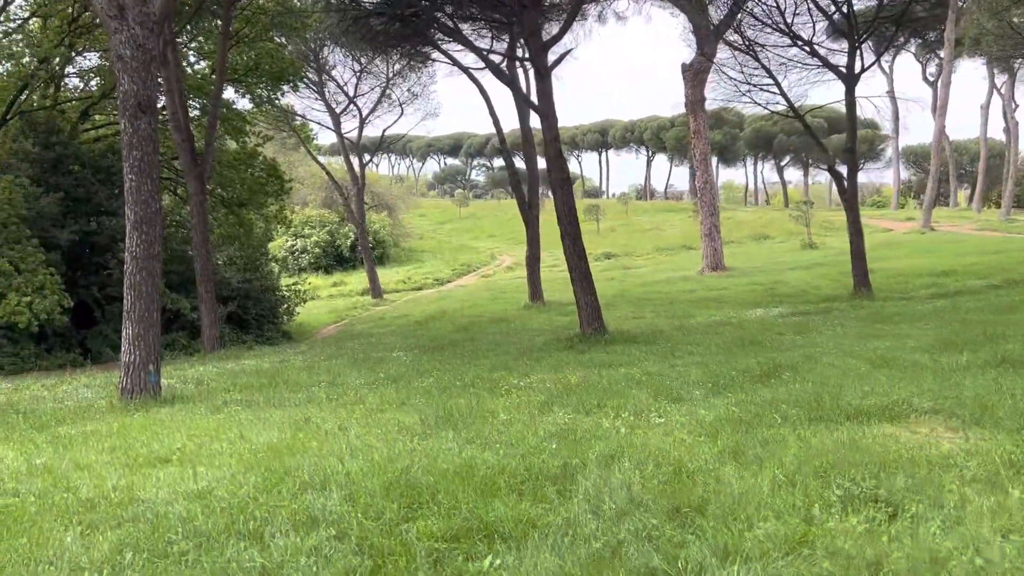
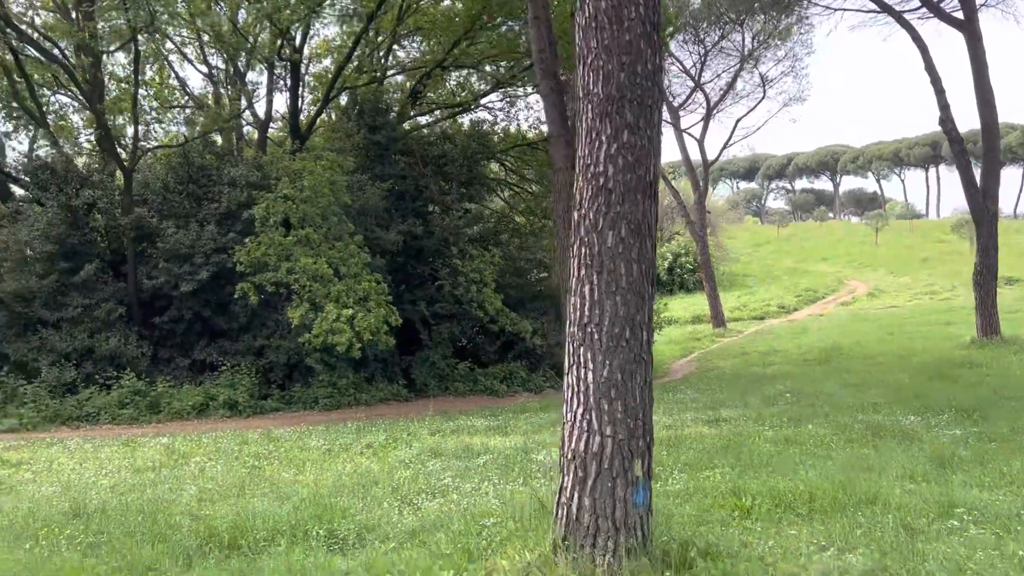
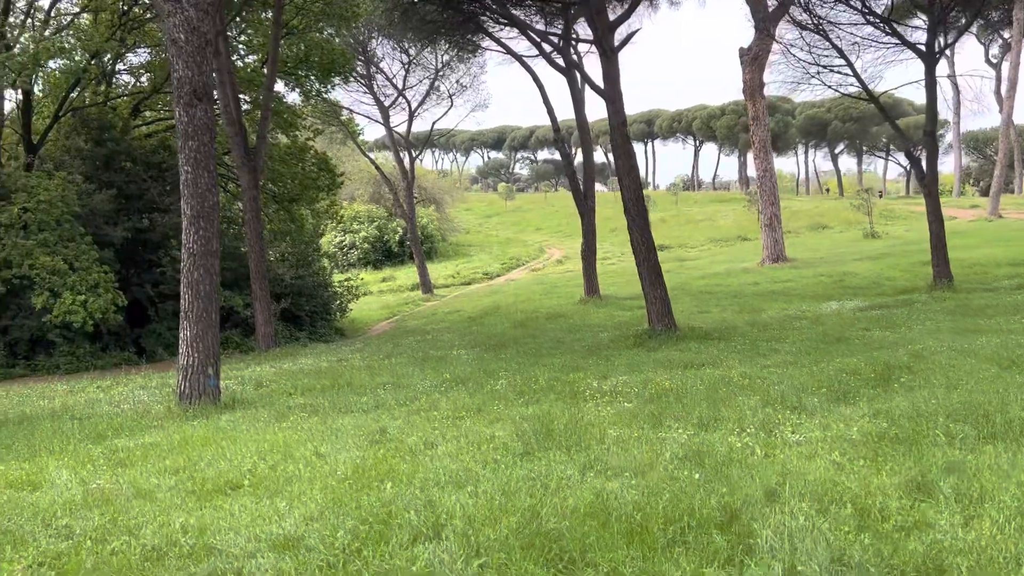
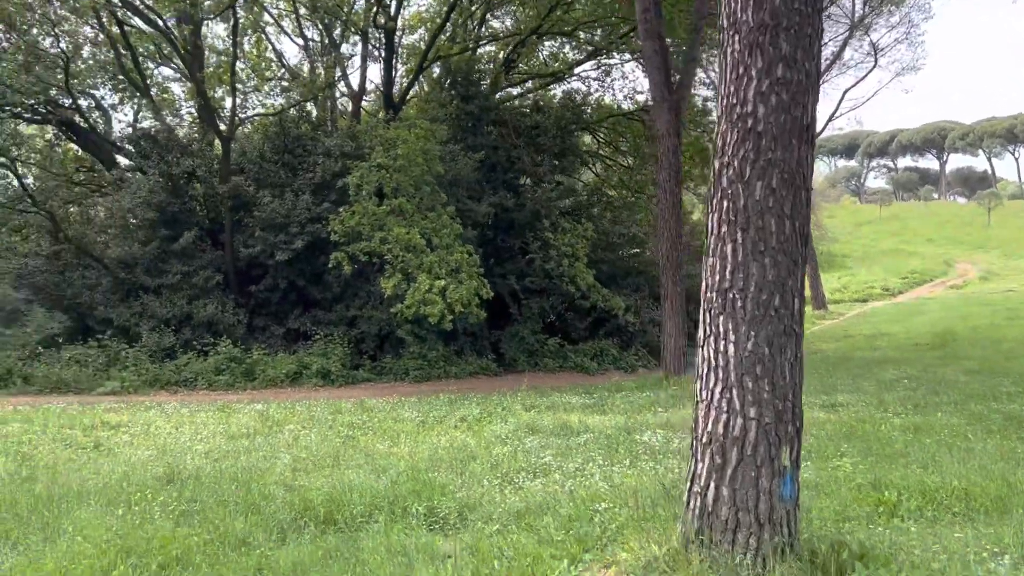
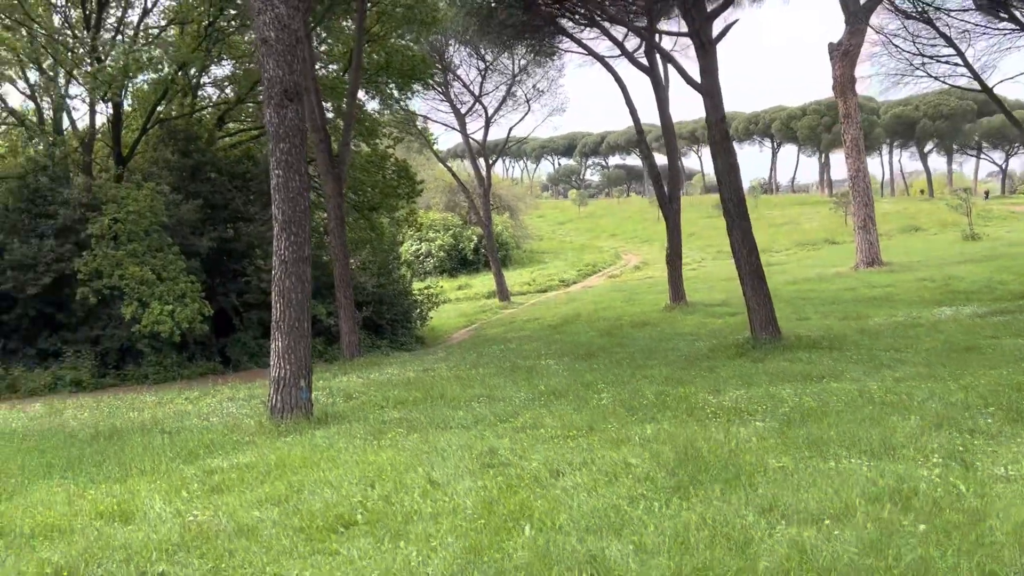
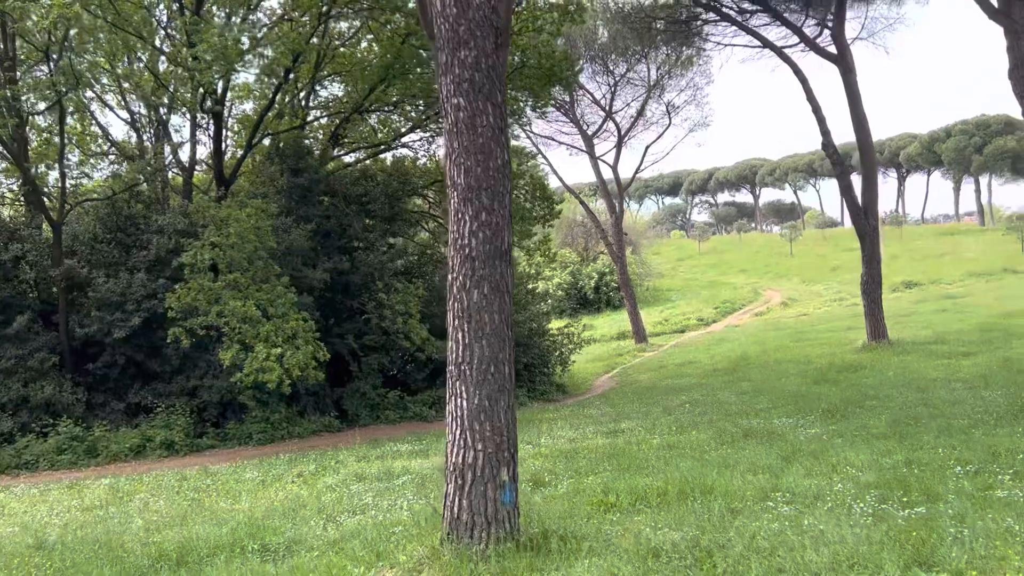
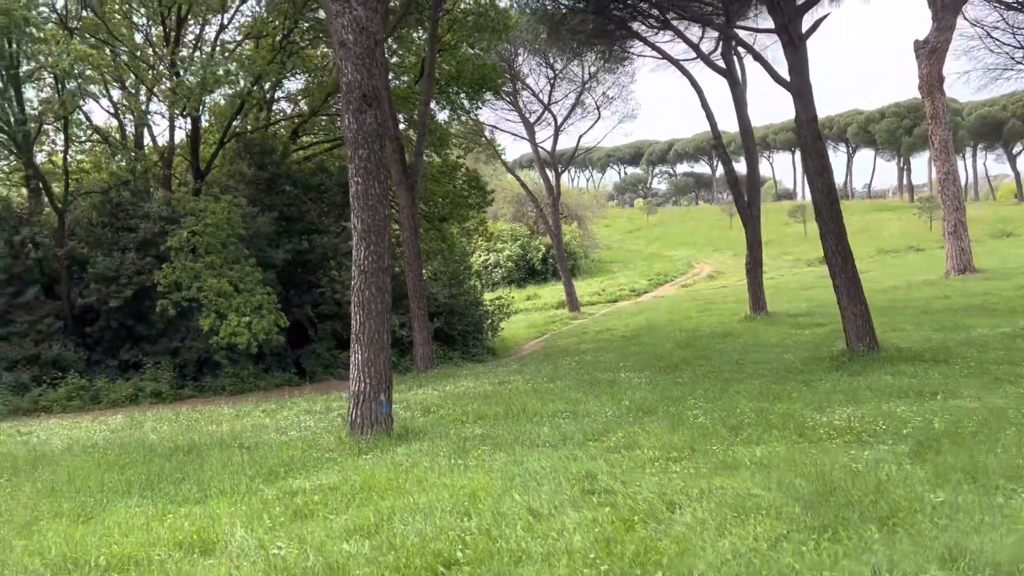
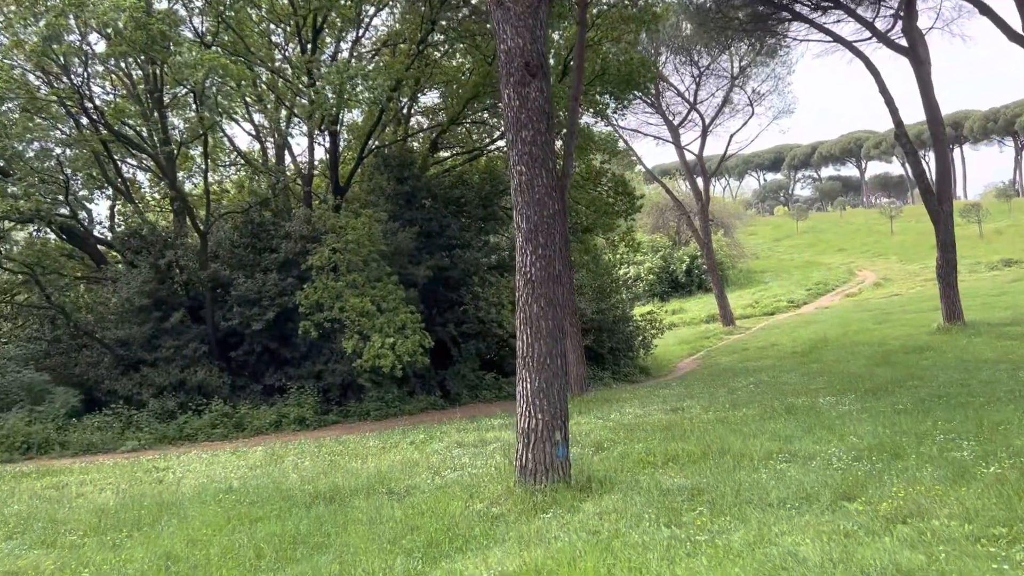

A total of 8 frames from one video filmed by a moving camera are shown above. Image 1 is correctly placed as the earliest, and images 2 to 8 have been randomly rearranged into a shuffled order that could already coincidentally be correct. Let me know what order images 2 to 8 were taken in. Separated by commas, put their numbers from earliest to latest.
3, 5, 7, 8, 6, 2, 4
